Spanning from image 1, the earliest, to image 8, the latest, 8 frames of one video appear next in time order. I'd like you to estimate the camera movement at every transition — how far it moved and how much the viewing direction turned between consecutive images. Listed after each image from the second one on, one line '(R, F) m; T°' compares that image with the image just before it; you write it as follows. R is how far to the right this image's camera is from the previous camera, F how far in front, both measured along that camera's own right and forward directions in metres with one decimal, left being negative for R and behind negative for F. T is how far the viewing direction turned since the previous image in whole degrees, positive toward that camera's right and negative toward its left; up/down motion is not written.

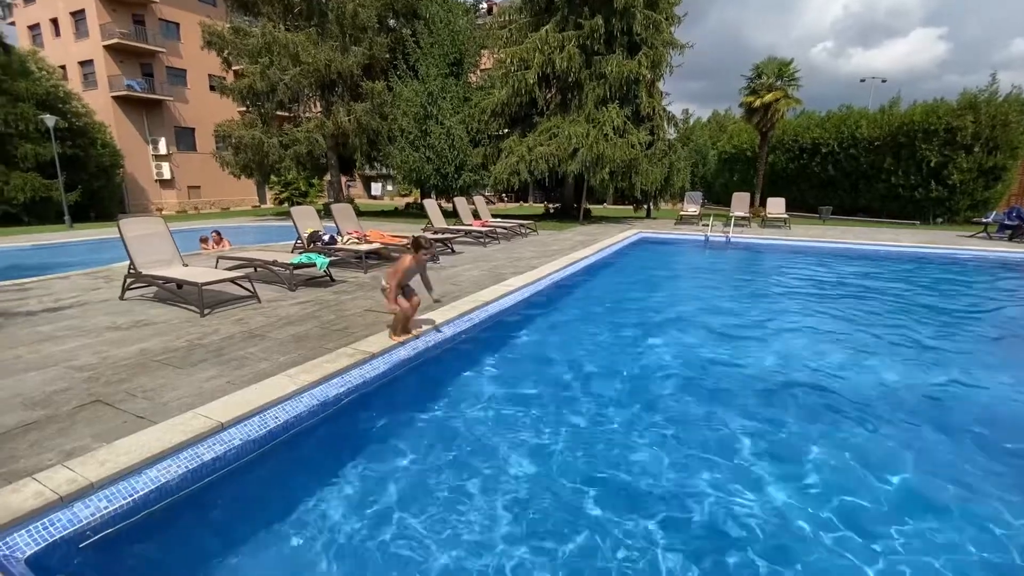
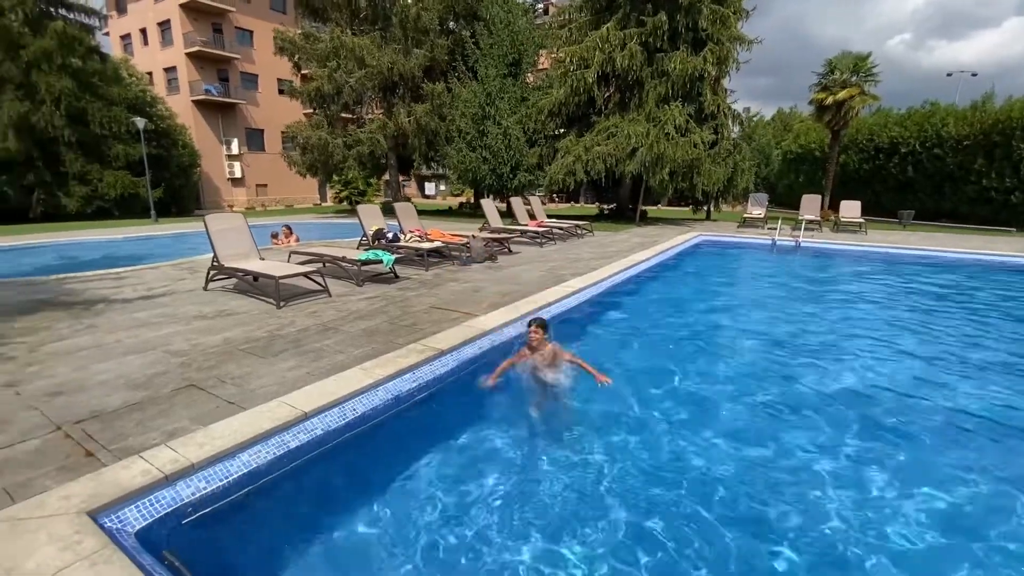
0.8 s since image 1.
(-0.2, +0.1) m; -6°
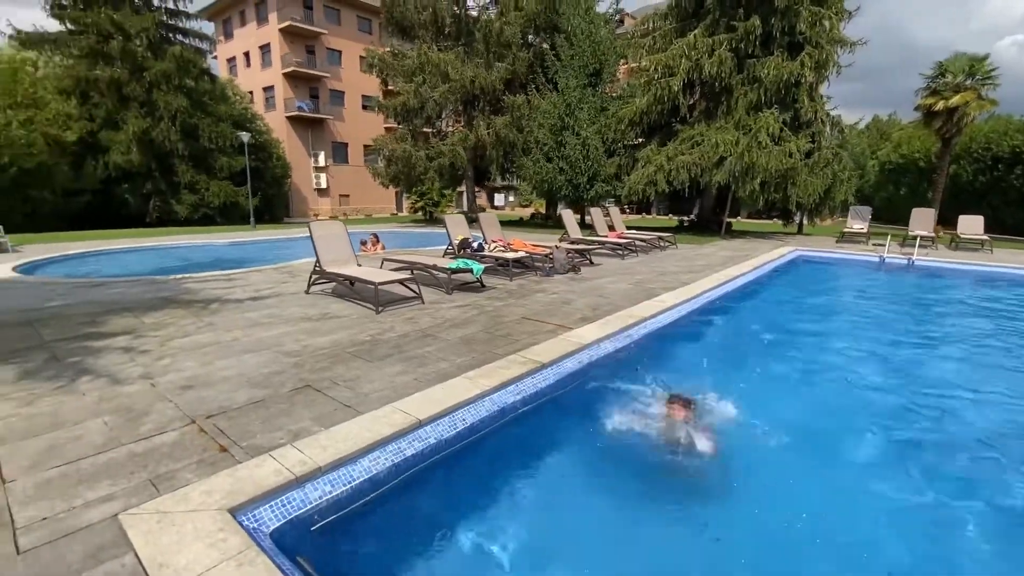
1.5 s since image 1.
(-0.4, +0.1) m; -7°
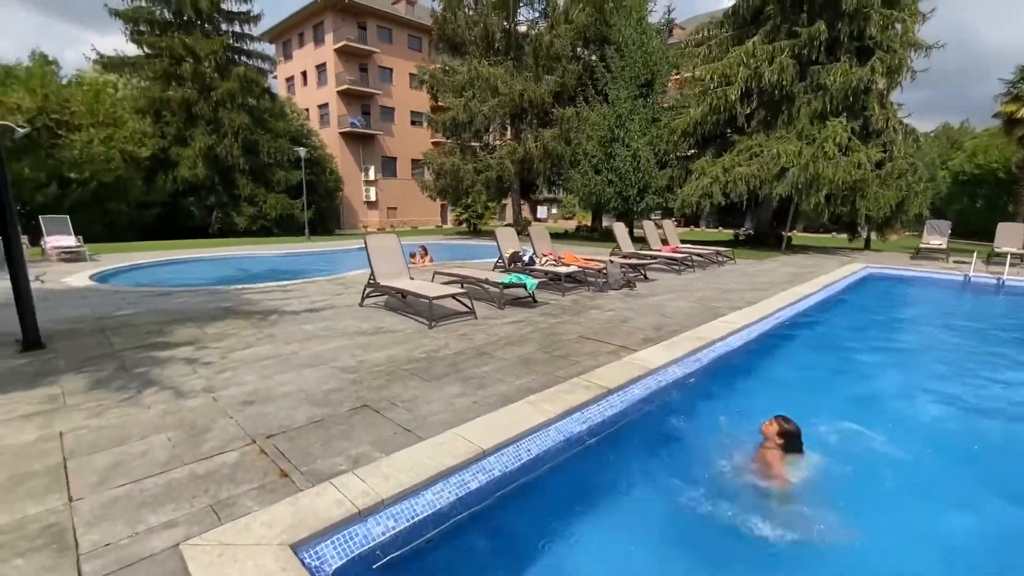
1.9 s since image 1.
(-0.2, +0.2) m; -5°
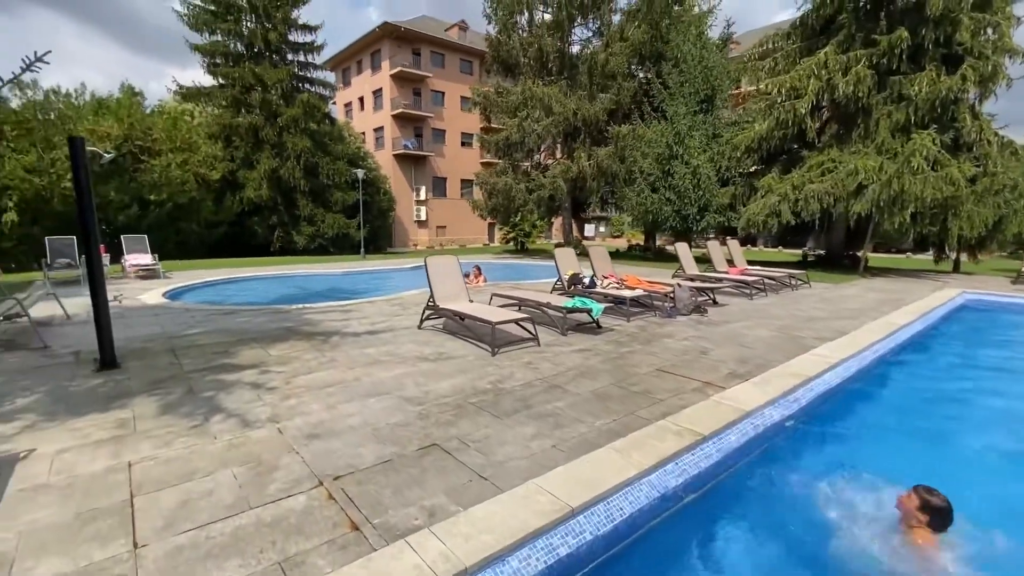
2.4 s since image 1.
(-0.3, +0.3) m; -5°
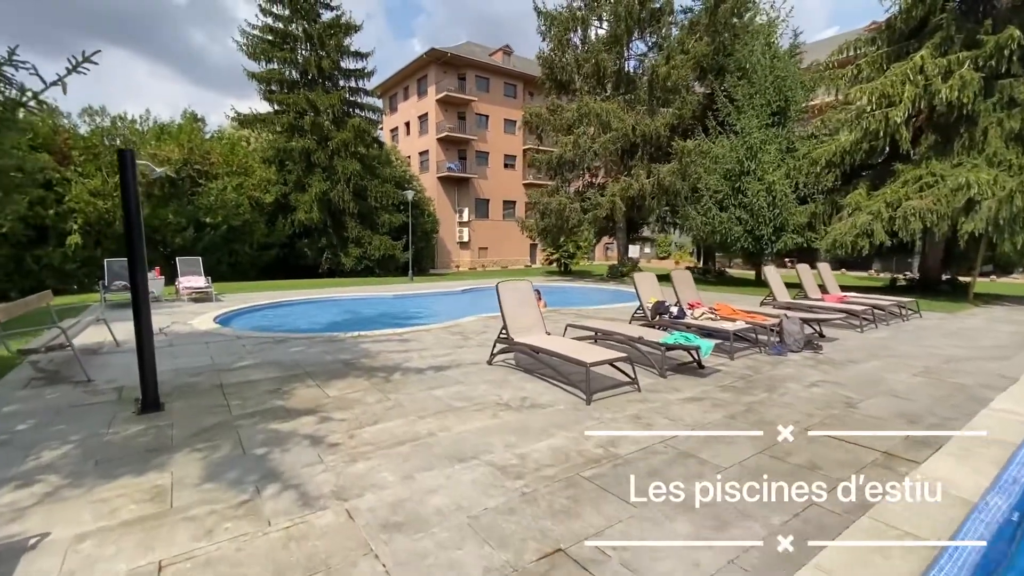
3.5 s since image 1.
(-0.7, +0.9) m; -4°
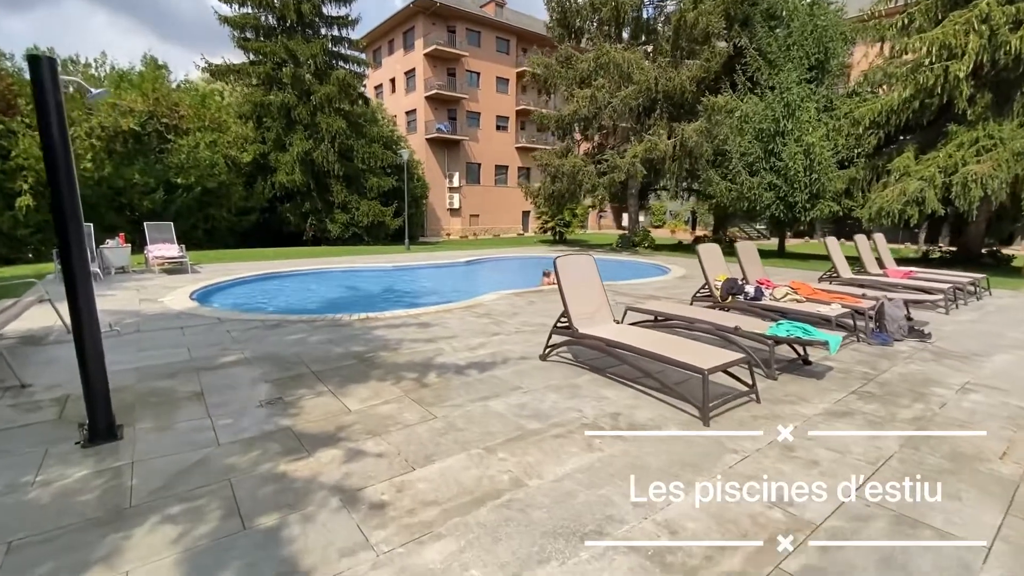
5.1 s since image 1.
(-0.8, +1.4) m; +2°
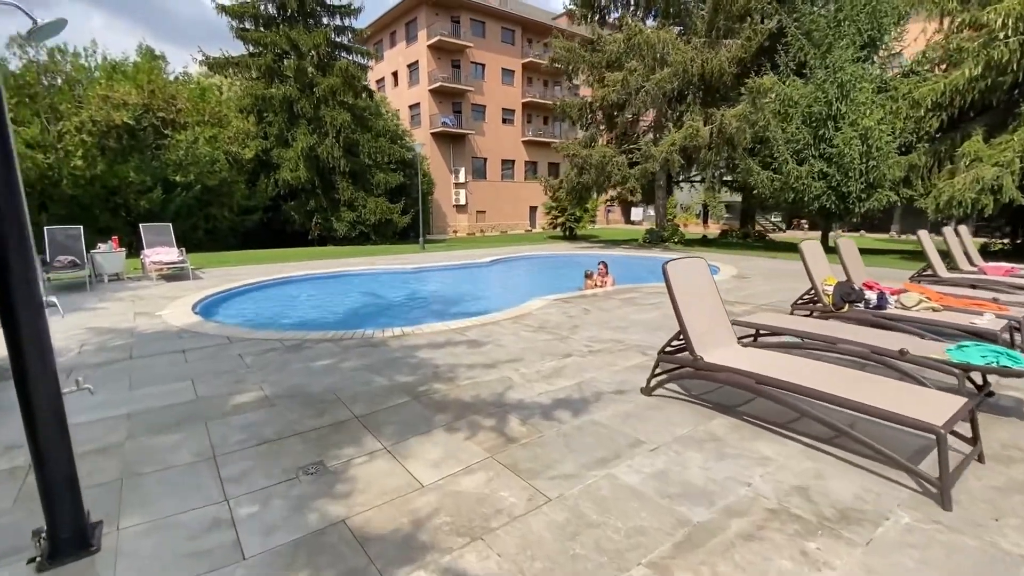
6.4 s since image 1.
(-0.8, +1.2) m; 0°
